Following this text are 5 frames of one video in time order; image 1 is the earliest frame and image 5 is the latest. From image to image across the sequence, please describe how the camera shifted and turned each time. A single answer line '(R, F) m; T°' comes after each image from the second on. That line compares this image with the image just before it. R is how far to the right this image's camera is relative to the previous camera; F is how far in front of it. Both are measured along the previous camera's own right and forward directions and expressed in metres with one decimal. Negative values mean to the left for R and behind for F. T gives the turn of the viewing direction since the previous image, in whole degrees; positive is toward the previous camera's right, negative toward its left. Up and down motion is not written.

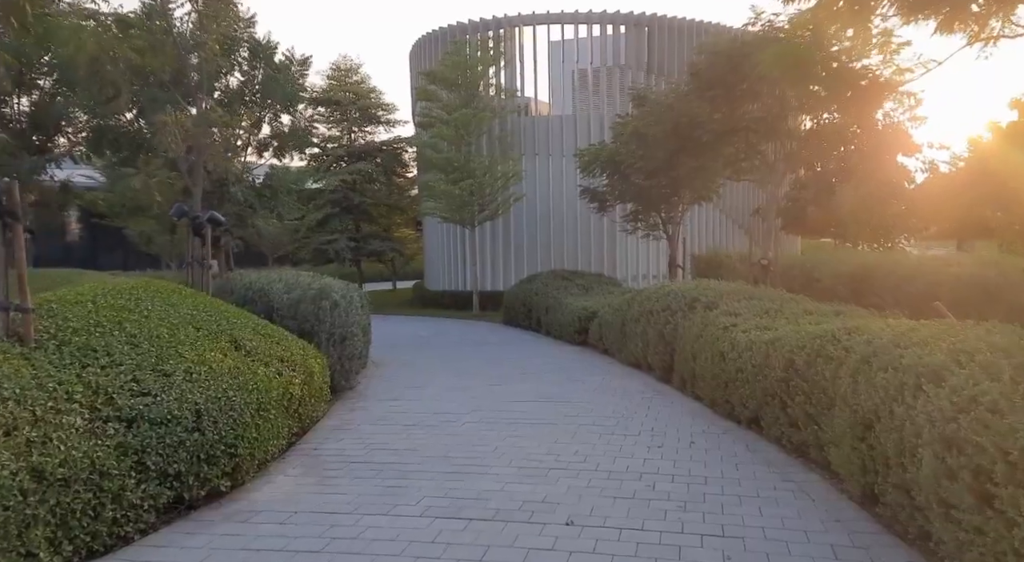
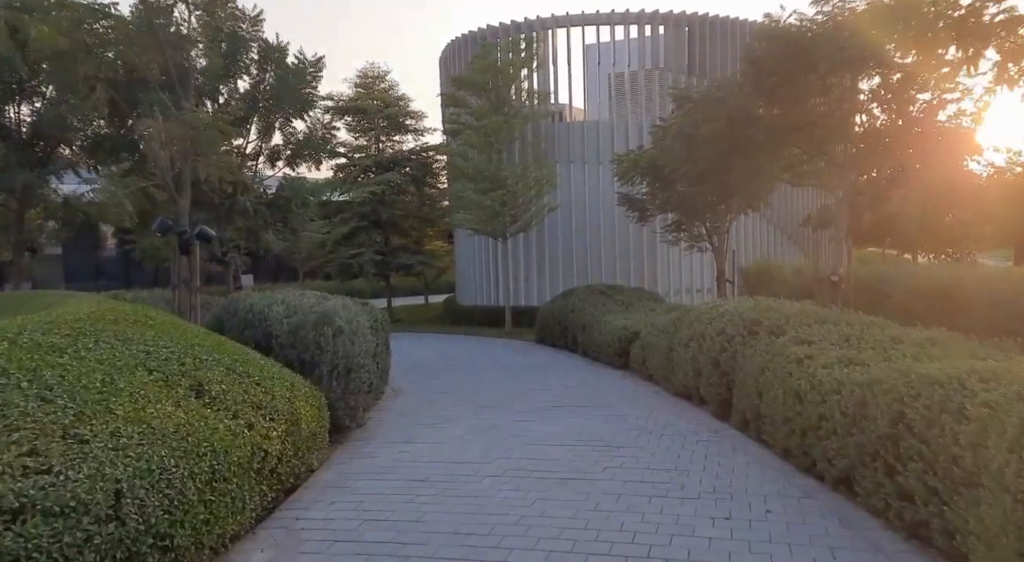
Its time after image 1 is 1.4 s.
(+0.1, +1.3) m; -2°
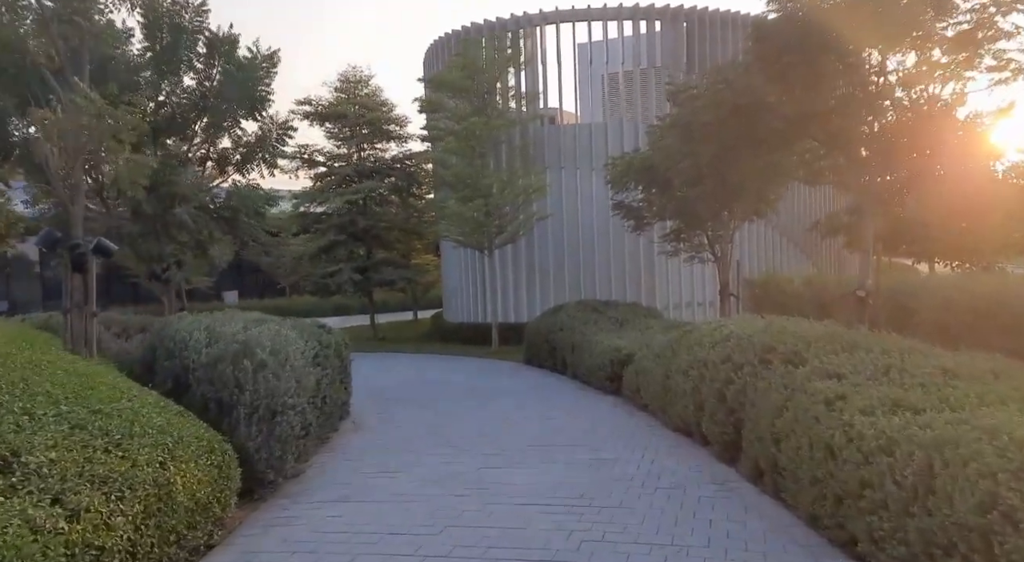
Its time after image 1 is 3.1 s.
(+0.3, +1.4) m; 0°
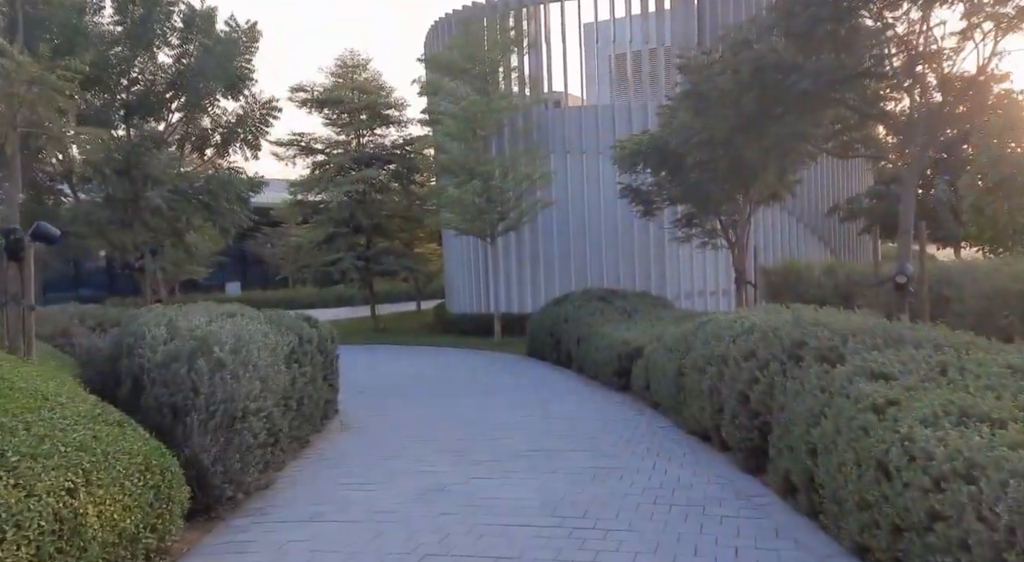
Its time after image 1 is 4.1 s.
(+0.1, +0.8) m; -1°
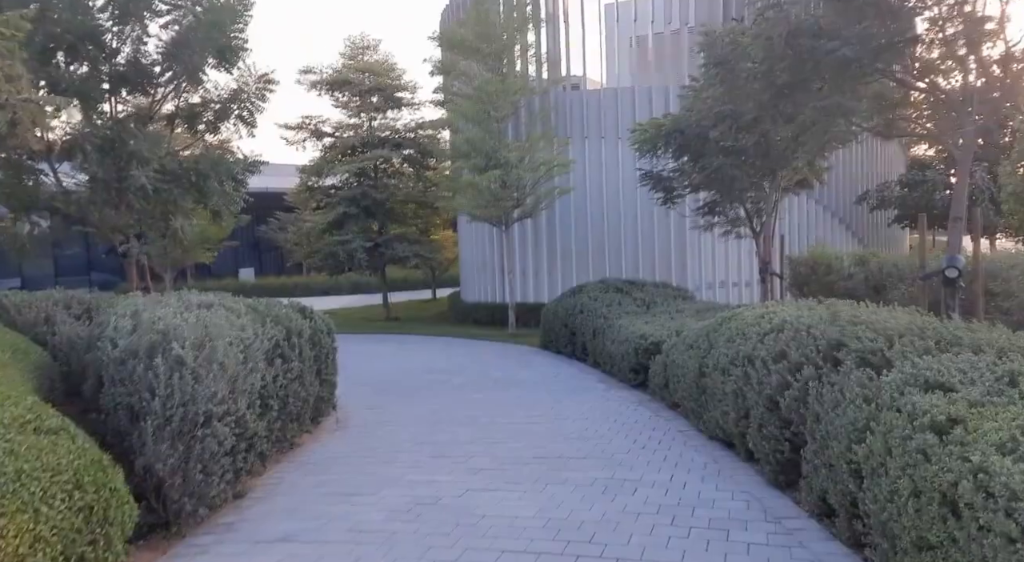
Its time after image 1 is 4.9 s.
(+0.1, +0.7) m; -1°
